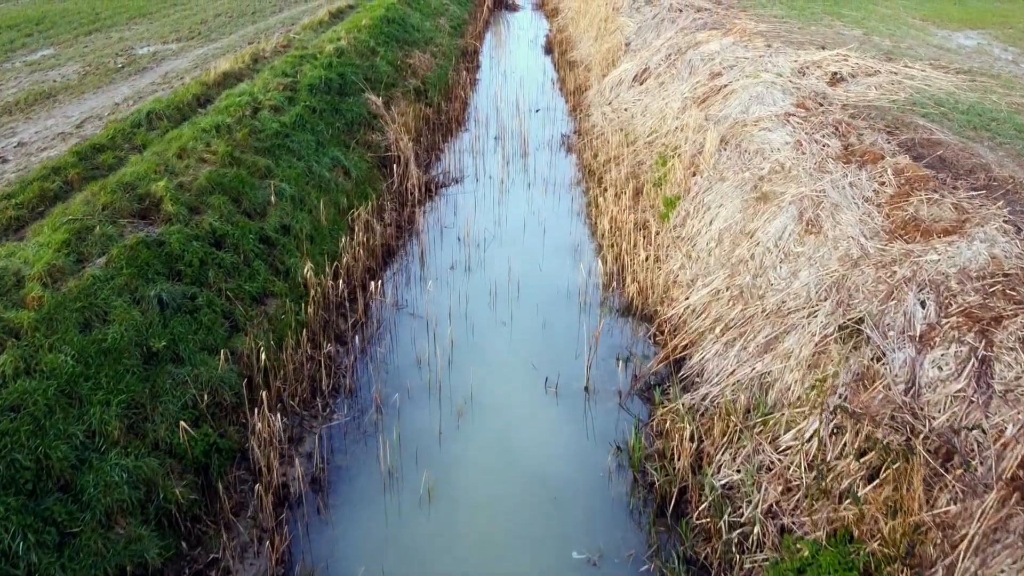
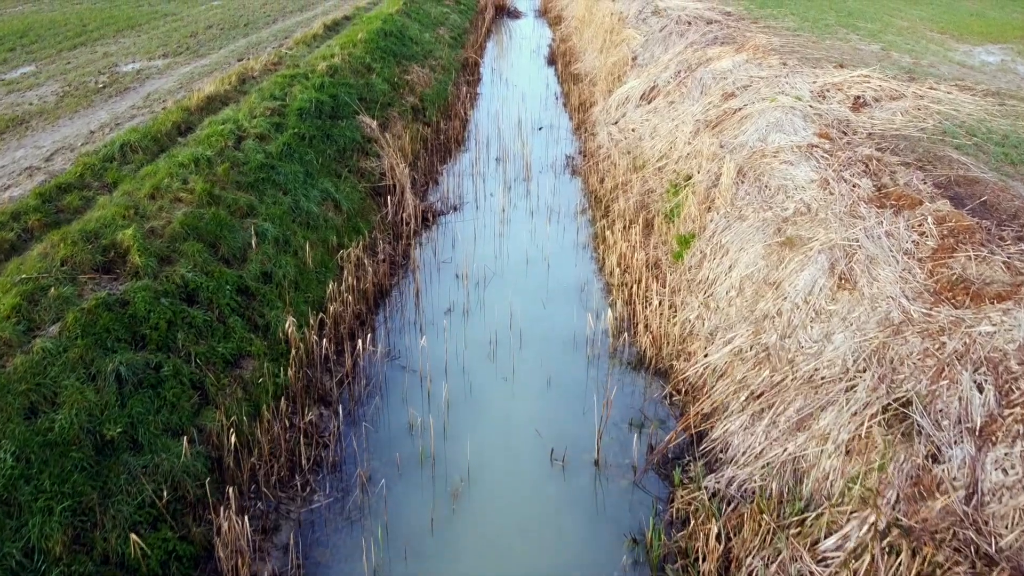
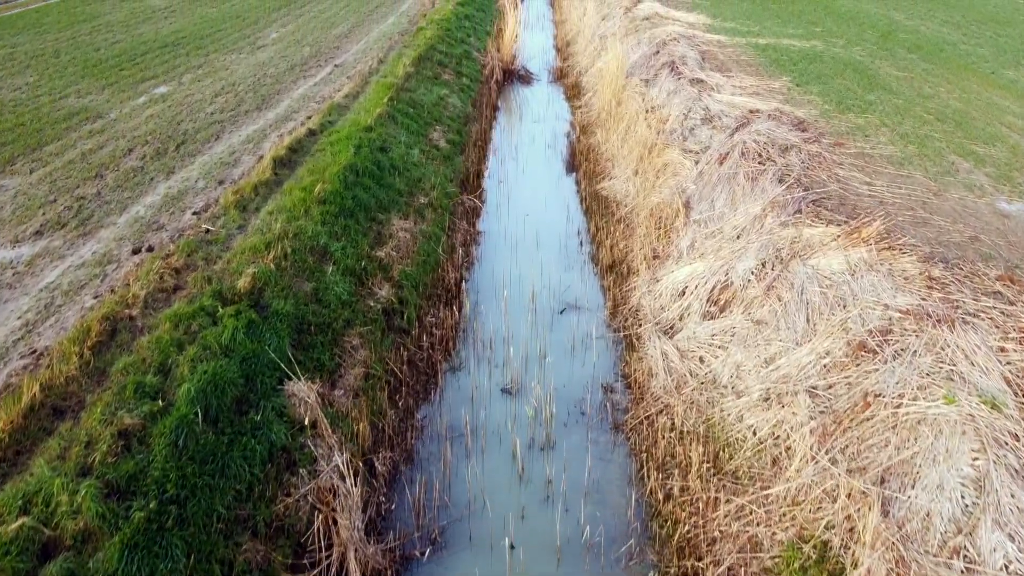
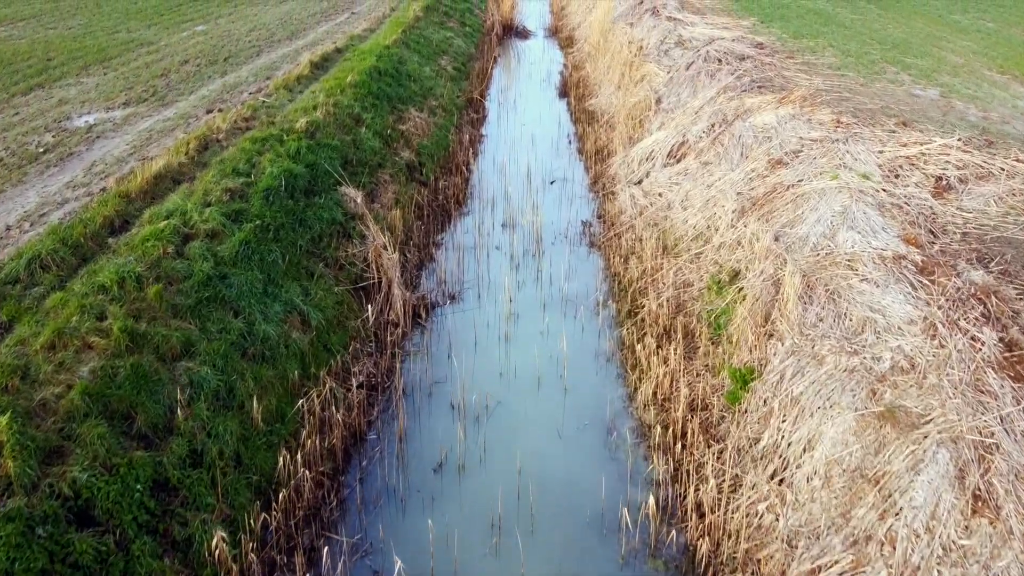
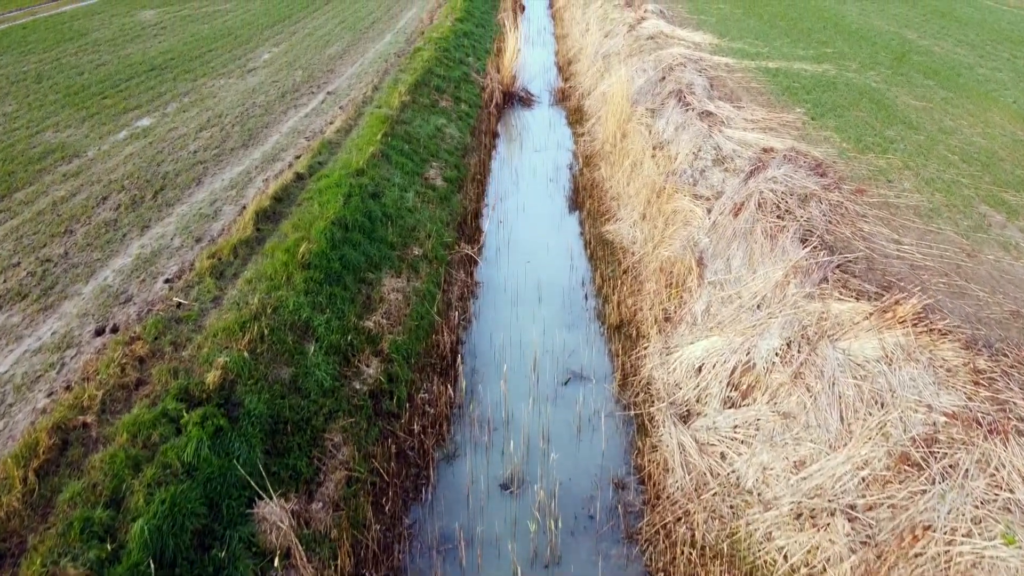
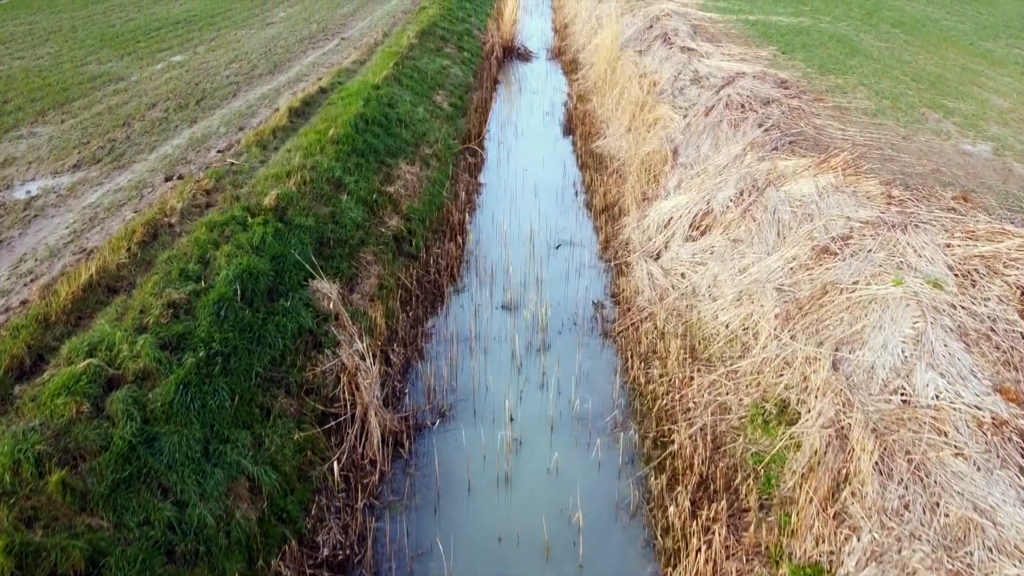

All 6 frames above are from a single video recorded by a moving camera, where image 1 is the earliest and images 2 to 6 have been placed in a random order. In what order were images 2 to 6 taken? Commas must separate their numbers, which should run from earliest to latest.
2, 4, 6, 3, 5
